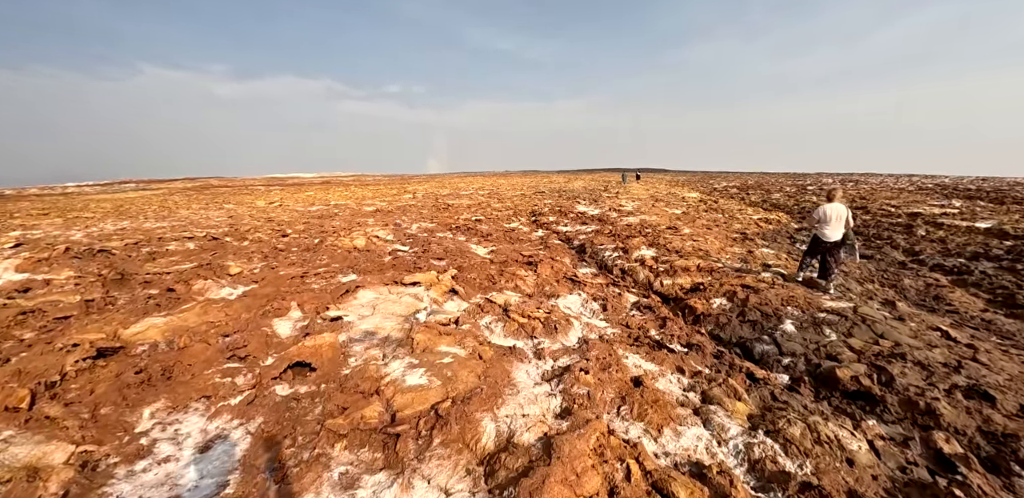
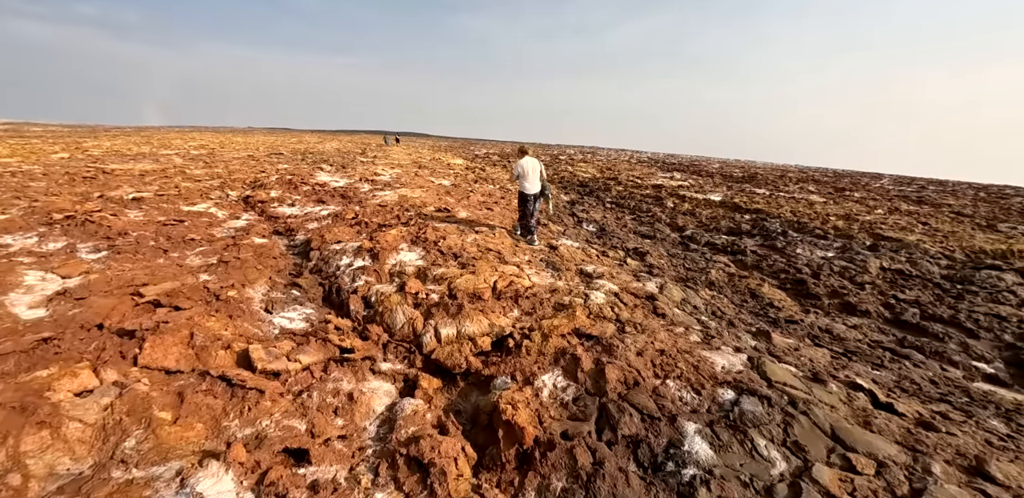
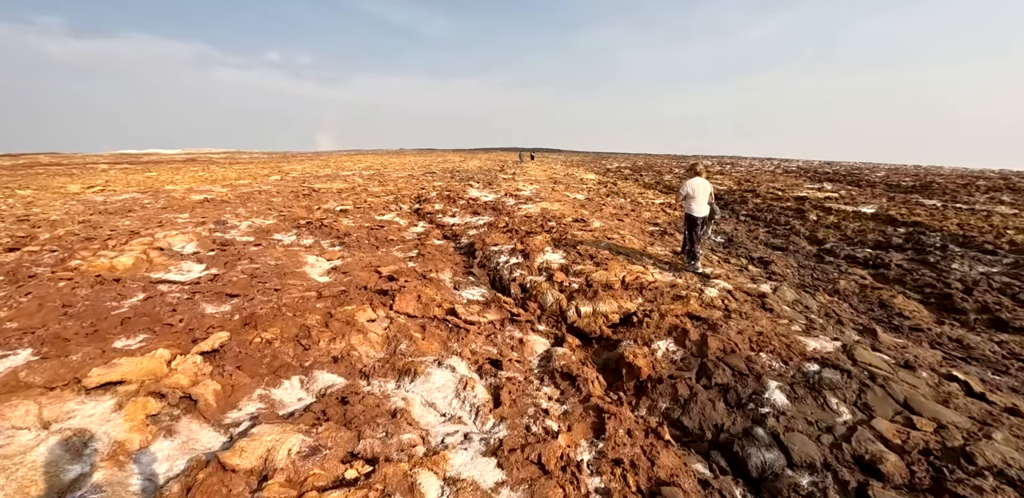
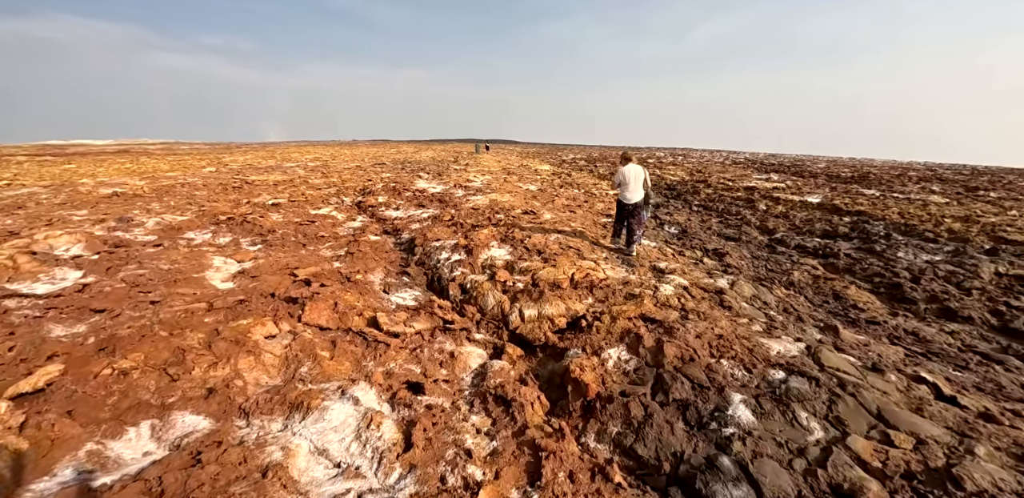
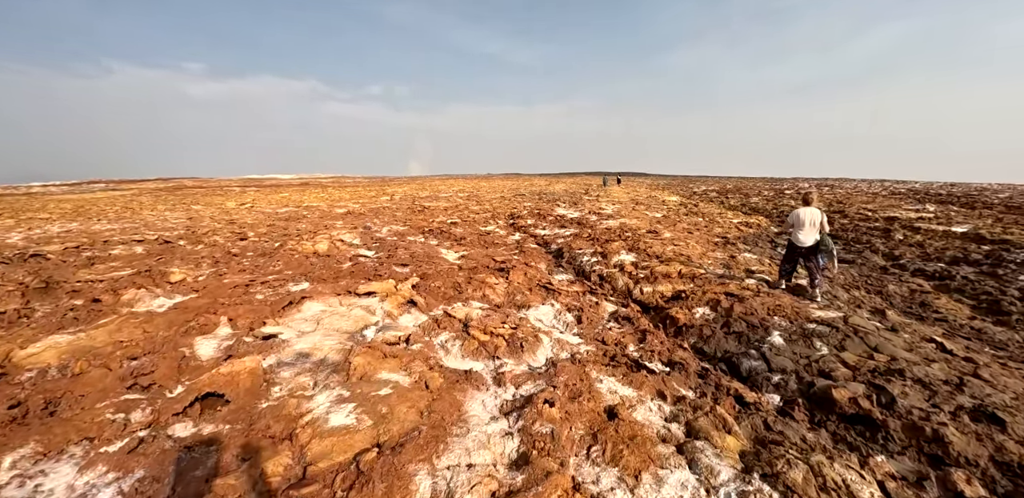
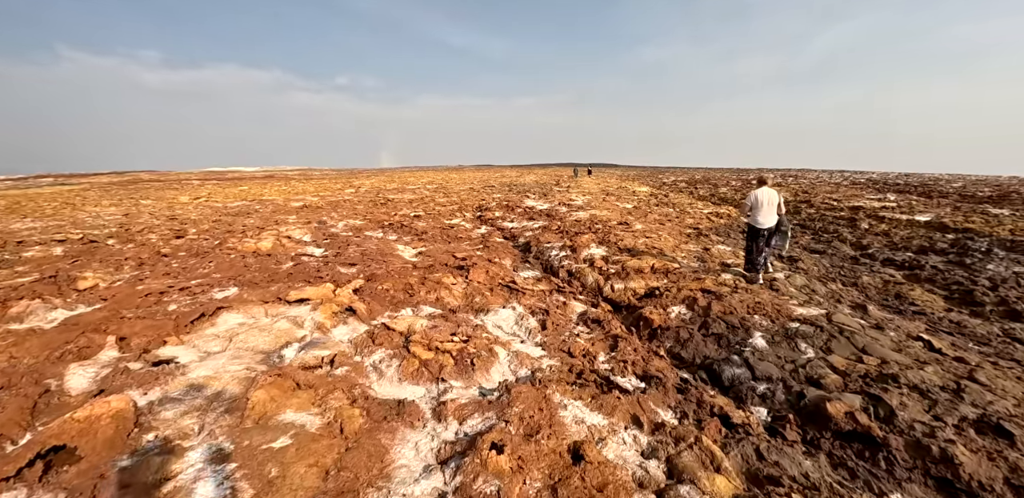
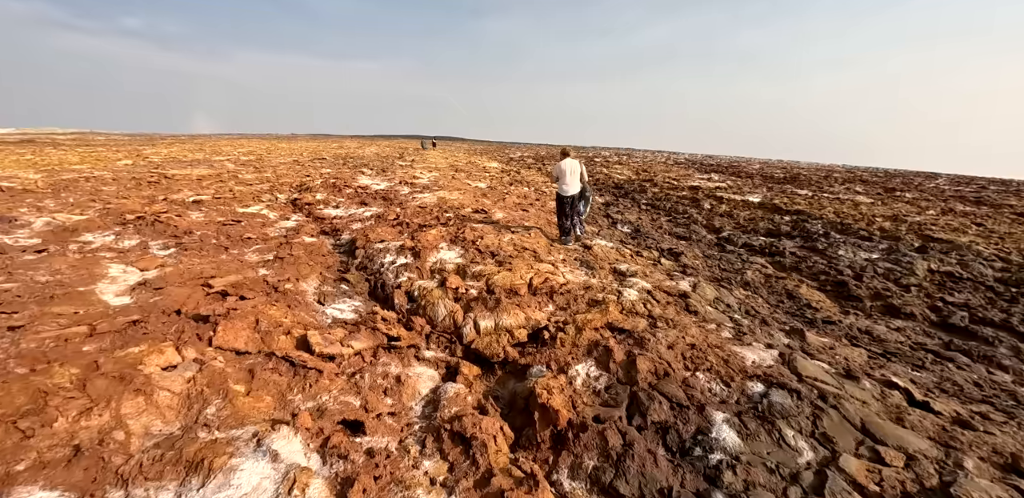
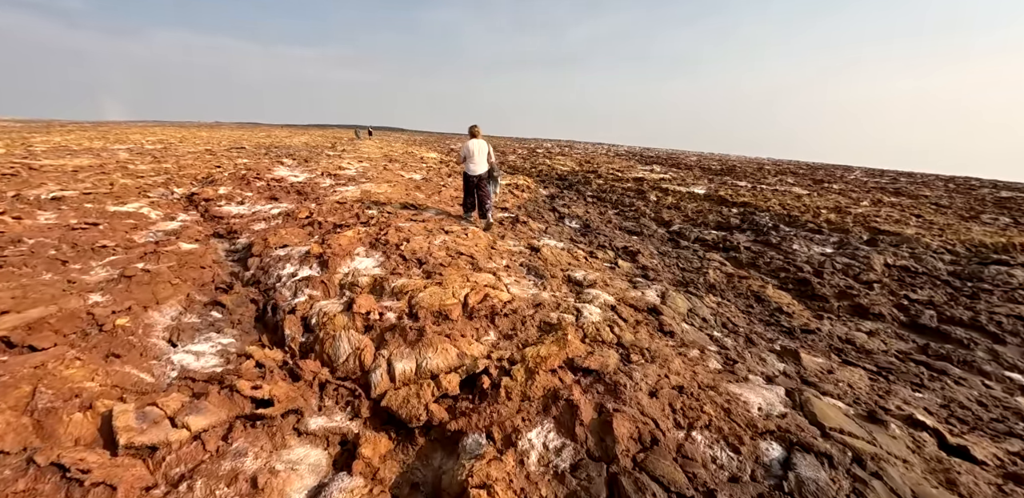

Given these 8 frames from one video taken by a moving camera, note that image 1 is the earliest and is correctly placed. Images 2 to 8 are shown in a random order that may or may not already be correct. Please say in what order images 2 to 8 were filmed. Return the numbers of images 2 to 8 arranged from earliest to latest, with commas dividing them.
5, 6, 3, 4, 7, 2, 8
